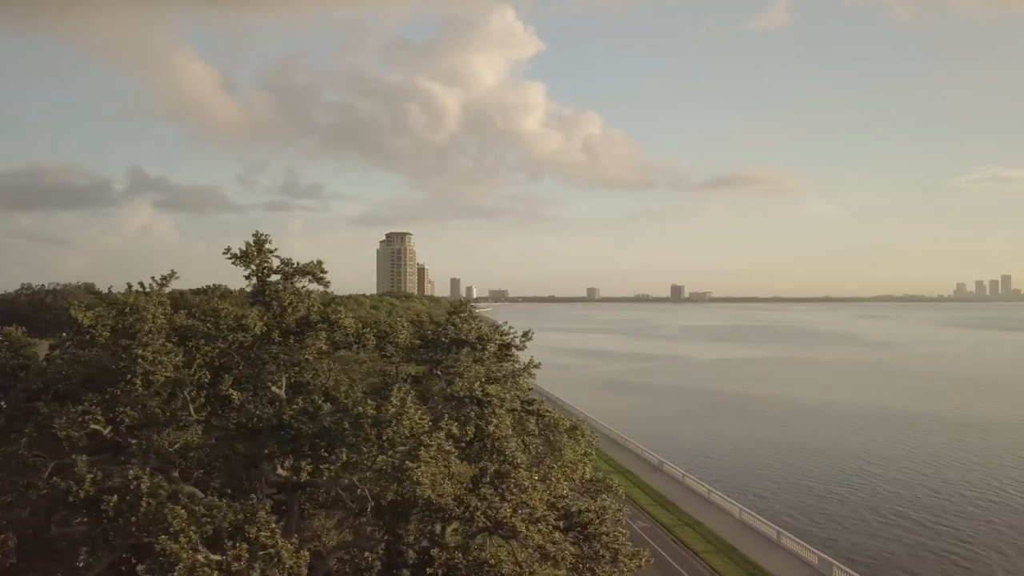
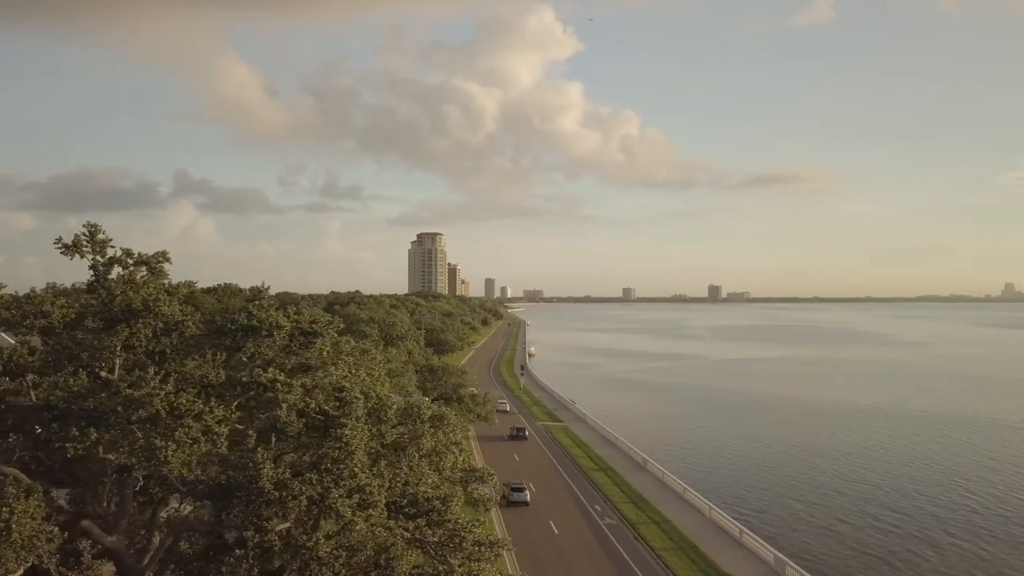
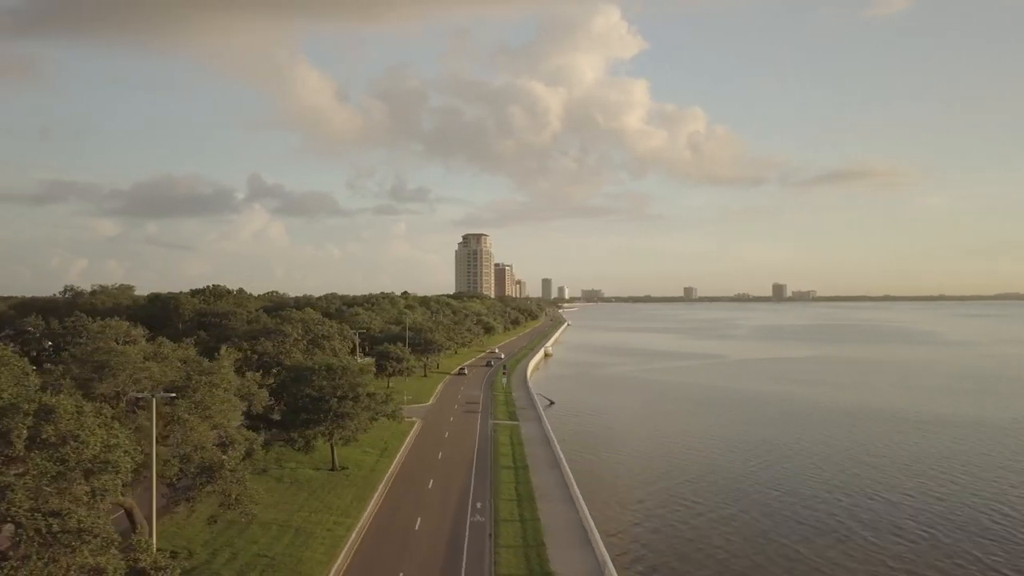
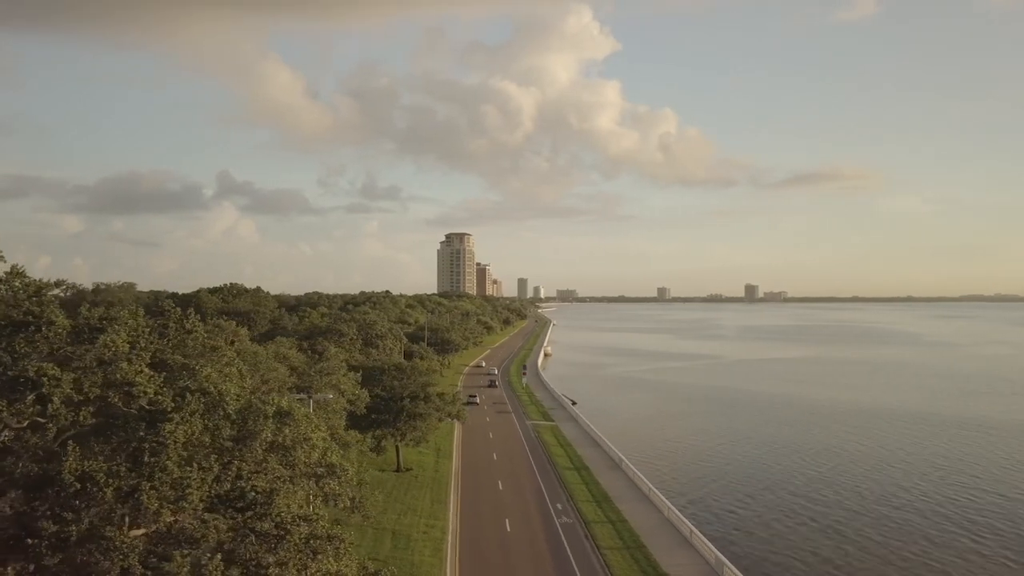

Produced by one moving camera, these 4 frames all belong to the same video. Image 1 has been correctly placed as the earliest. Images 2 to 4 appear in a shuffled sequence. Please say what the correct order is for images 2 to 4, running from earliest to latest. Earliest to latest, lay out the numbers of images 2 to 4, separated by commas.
2, 4, 3
